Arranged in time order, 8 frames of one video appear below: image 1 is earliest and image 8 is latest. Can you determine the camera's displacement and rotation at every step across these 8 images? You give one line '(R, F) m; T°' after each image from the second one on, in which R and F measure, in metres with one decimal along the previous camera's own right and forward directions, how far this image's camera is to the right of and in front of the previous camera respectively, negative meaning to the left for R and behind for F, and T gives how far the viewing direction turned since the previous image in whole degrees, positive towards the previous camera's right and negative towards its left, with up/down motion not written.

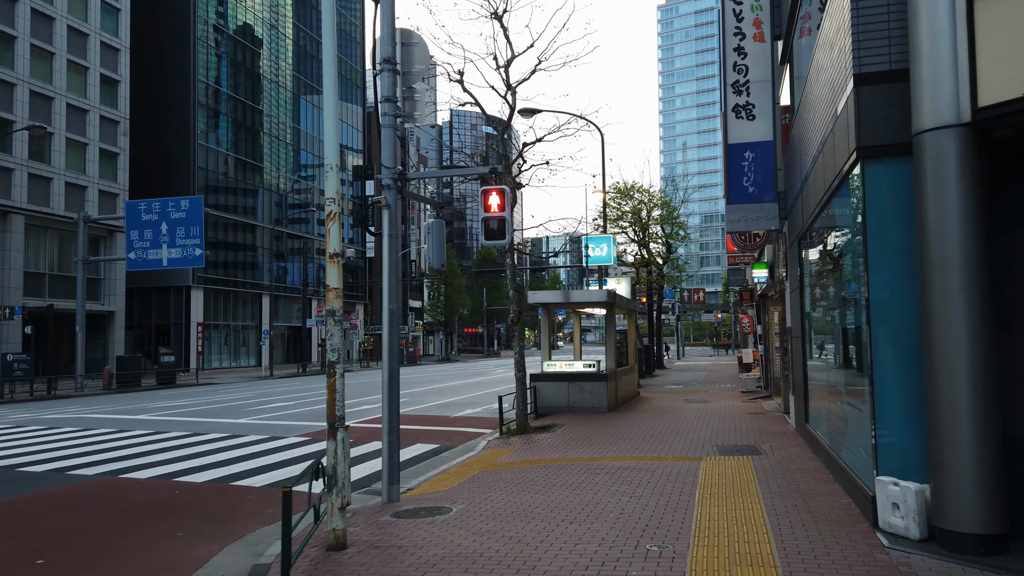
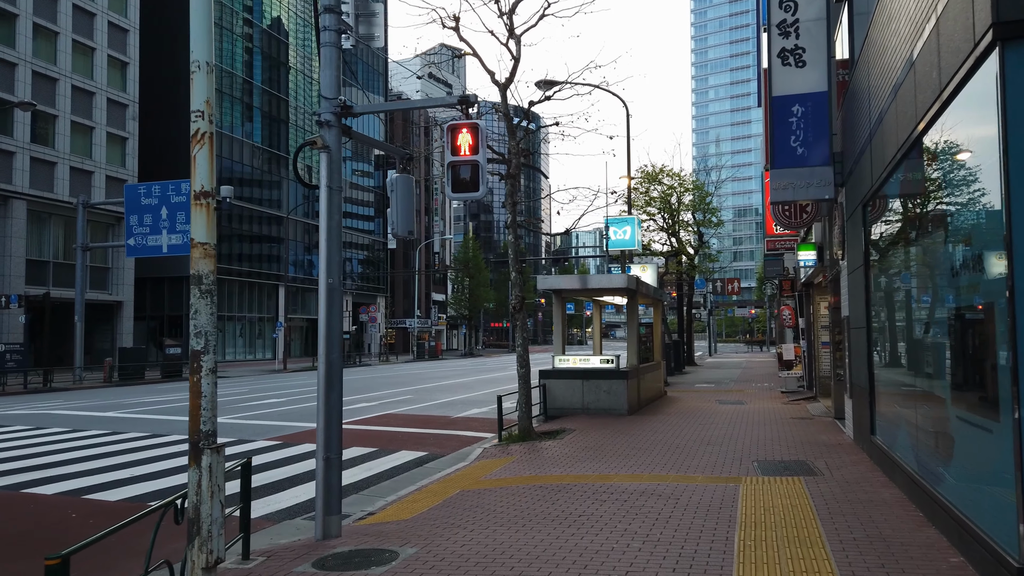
(+0.5, +2.3) m; -2°
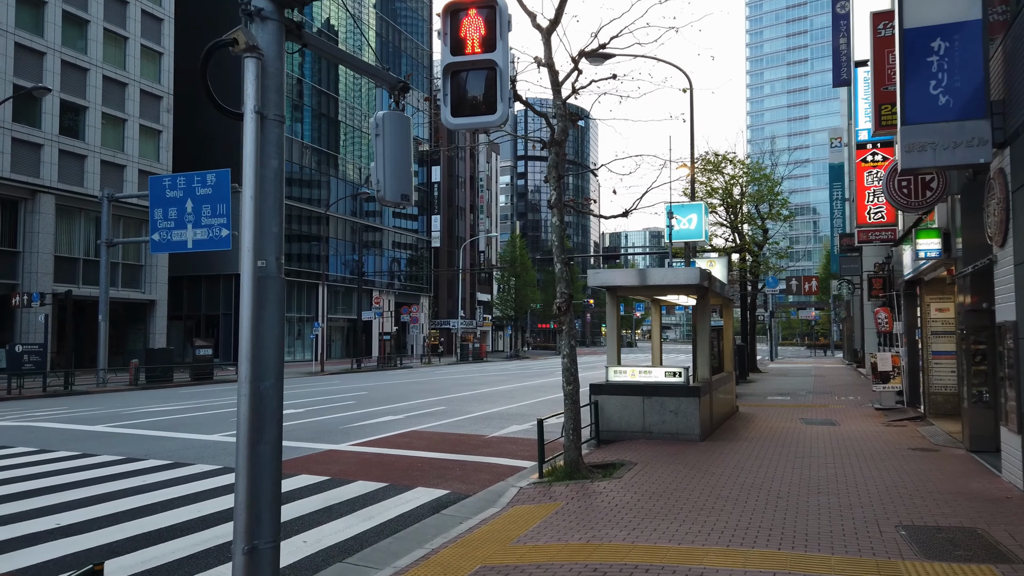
(0.0, +2.7) m; -4°
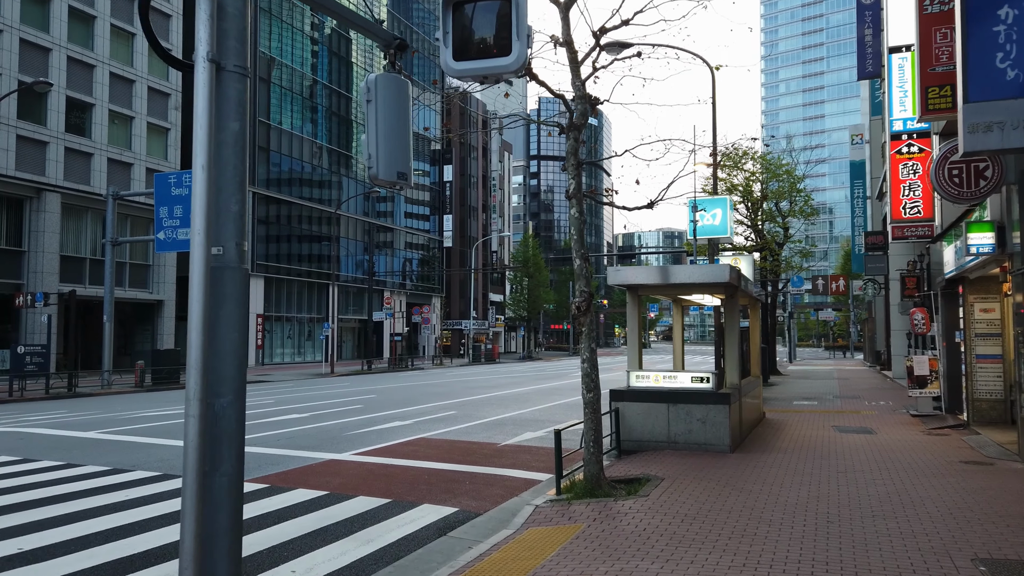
(0.0, +0.9) m; -1°
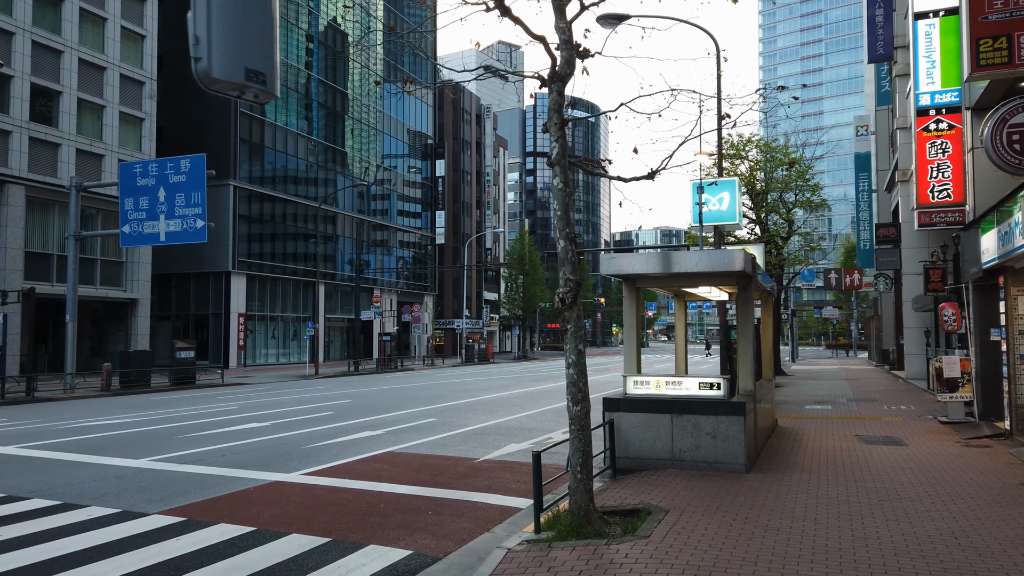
(+0.3, +1.8) m; 0°
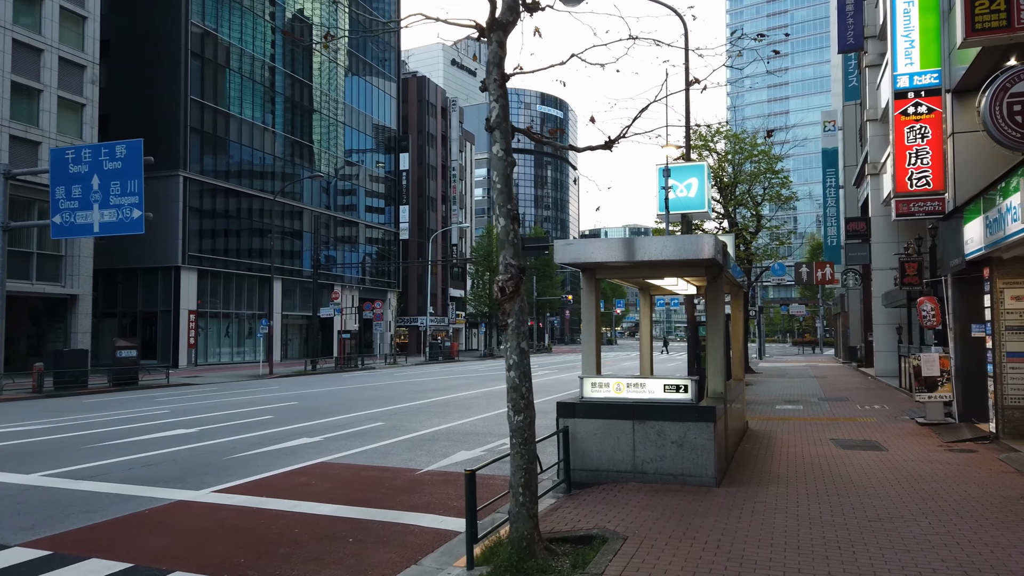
(+0.3, +1.2) m; +2°
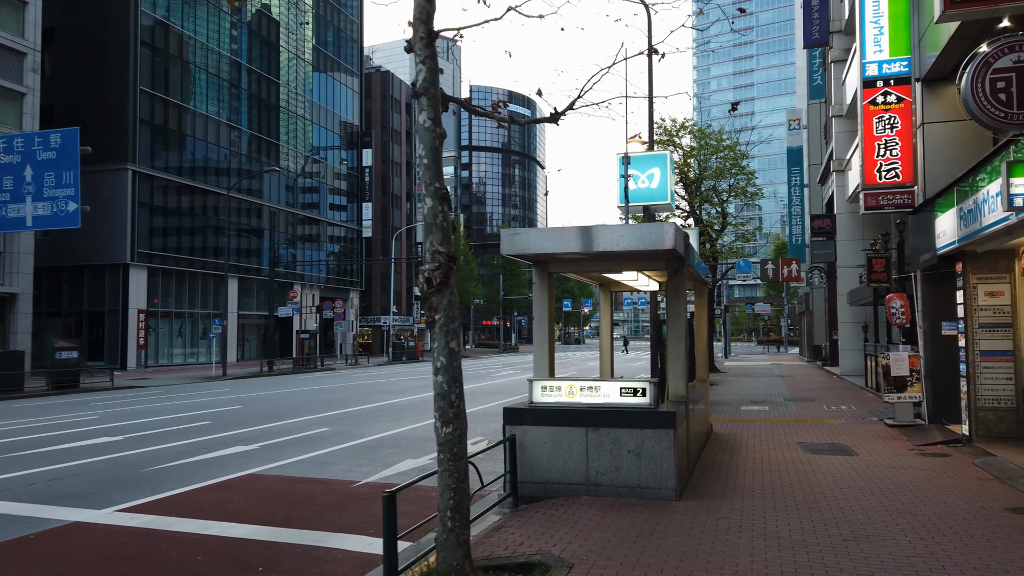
(+0.3, +0.9) m; +2°
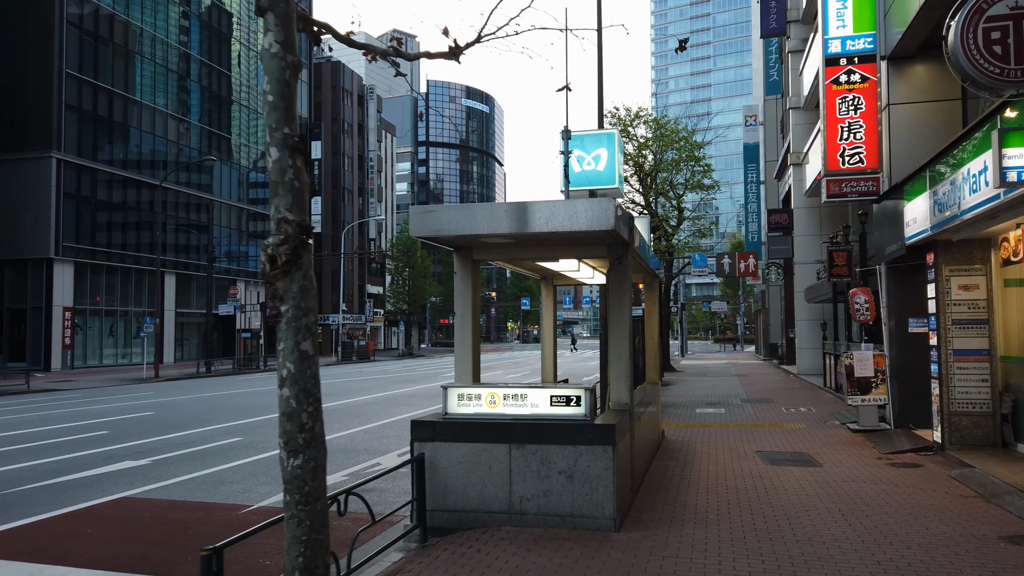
(+0.5, +1.4) m; +3°
